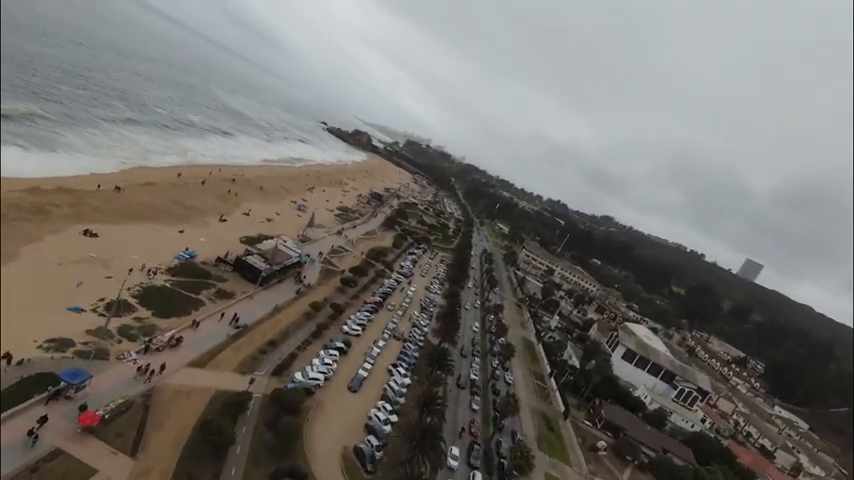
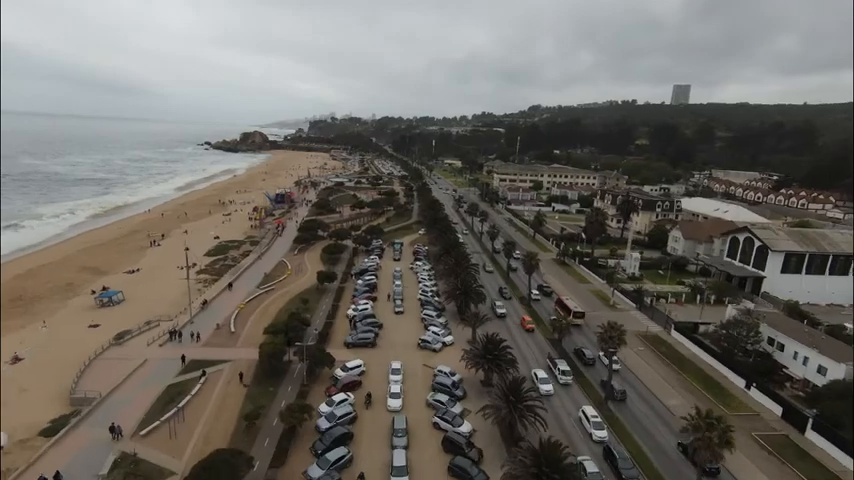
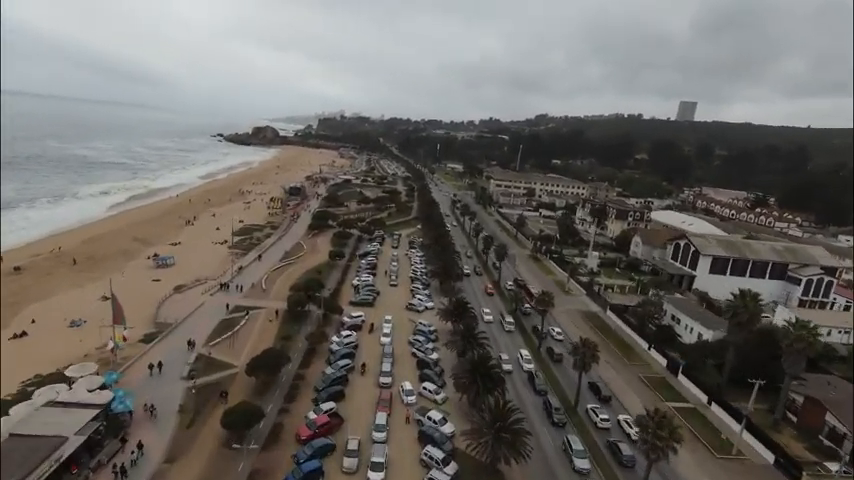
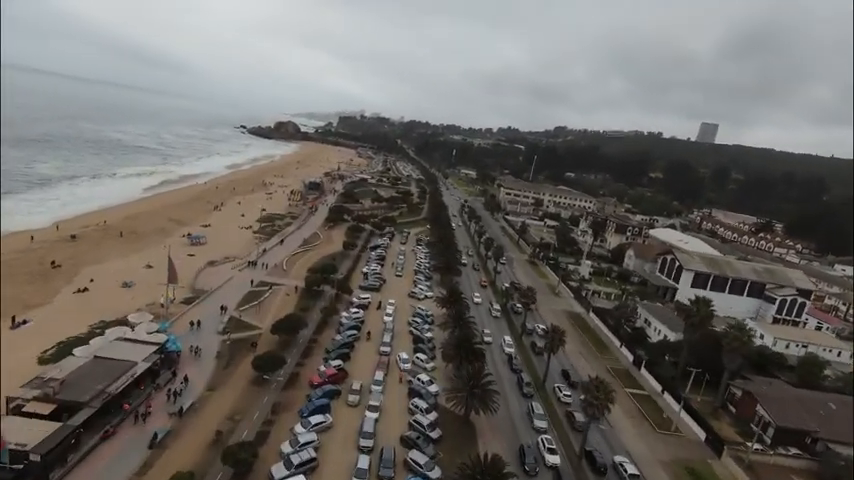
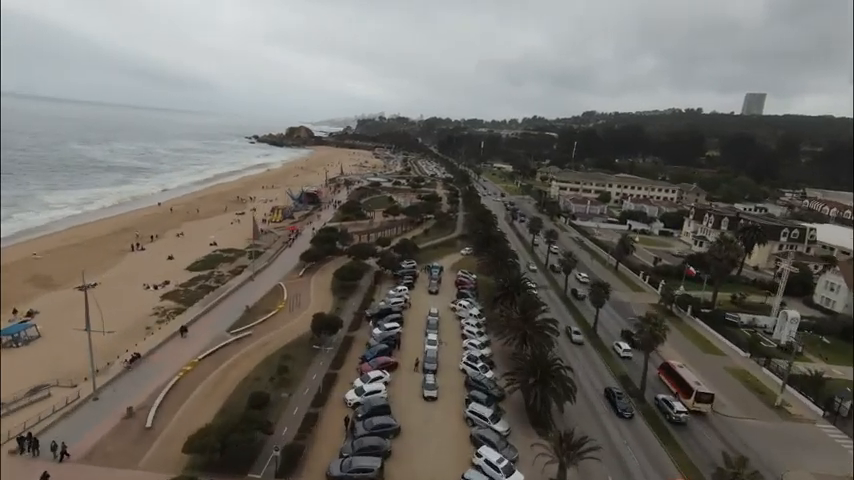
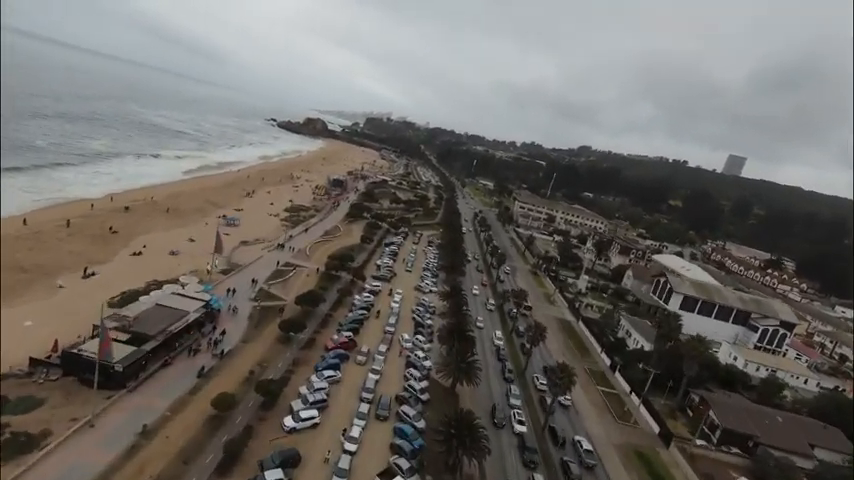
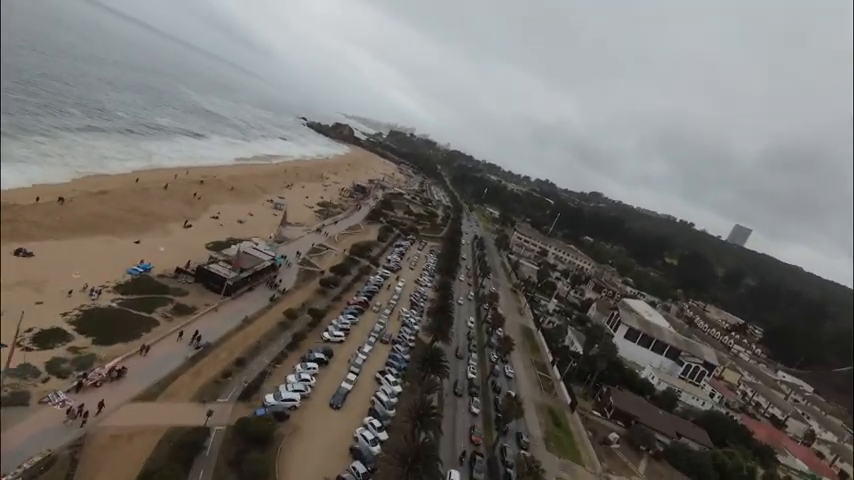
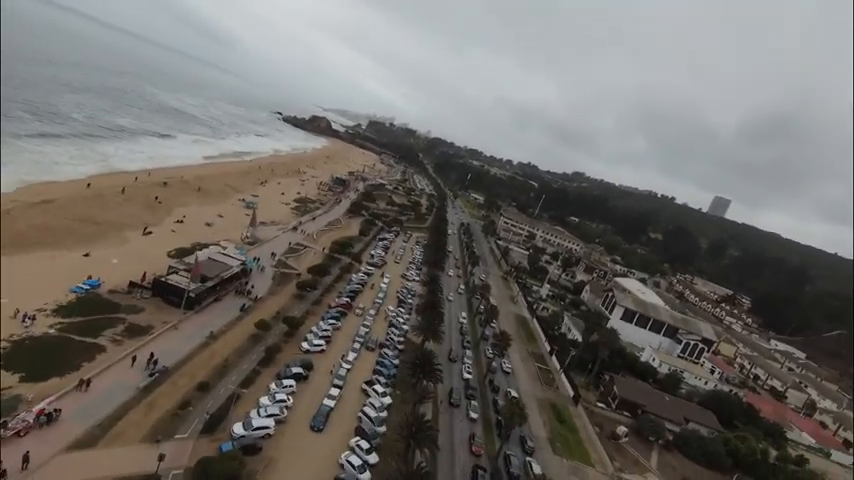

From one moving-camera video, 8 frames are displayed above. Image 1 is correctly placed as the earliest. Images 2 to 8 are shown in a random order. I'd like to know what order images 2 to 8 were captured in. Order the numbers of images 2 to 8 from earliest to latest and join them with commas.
7, 8, 6, 4, 3, 2, 5
